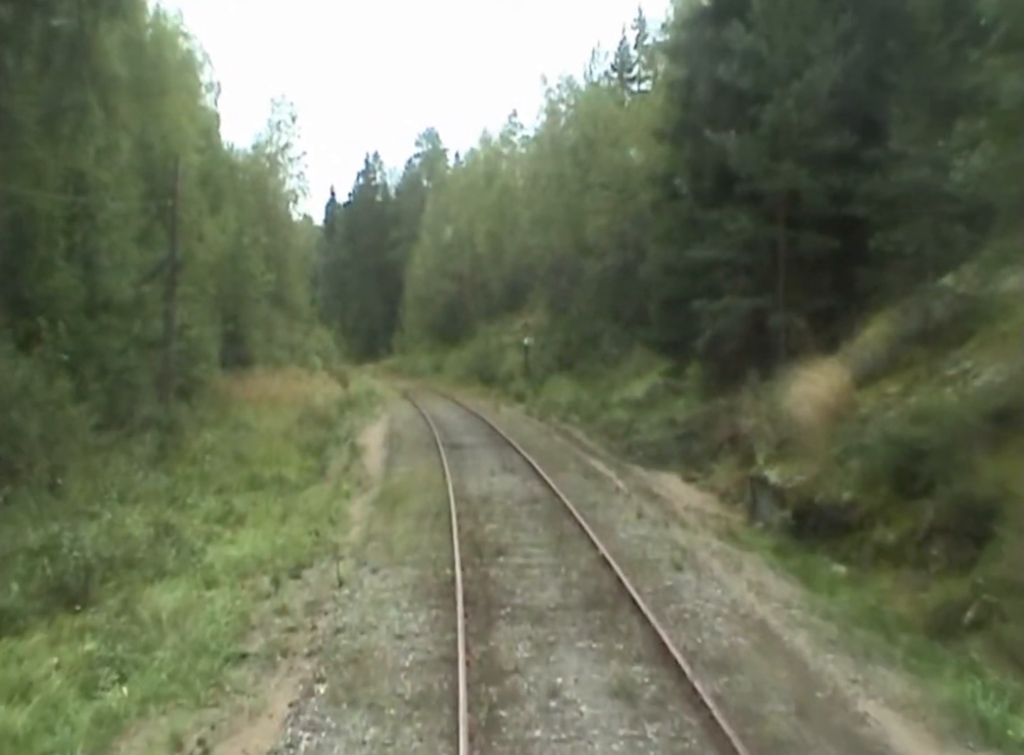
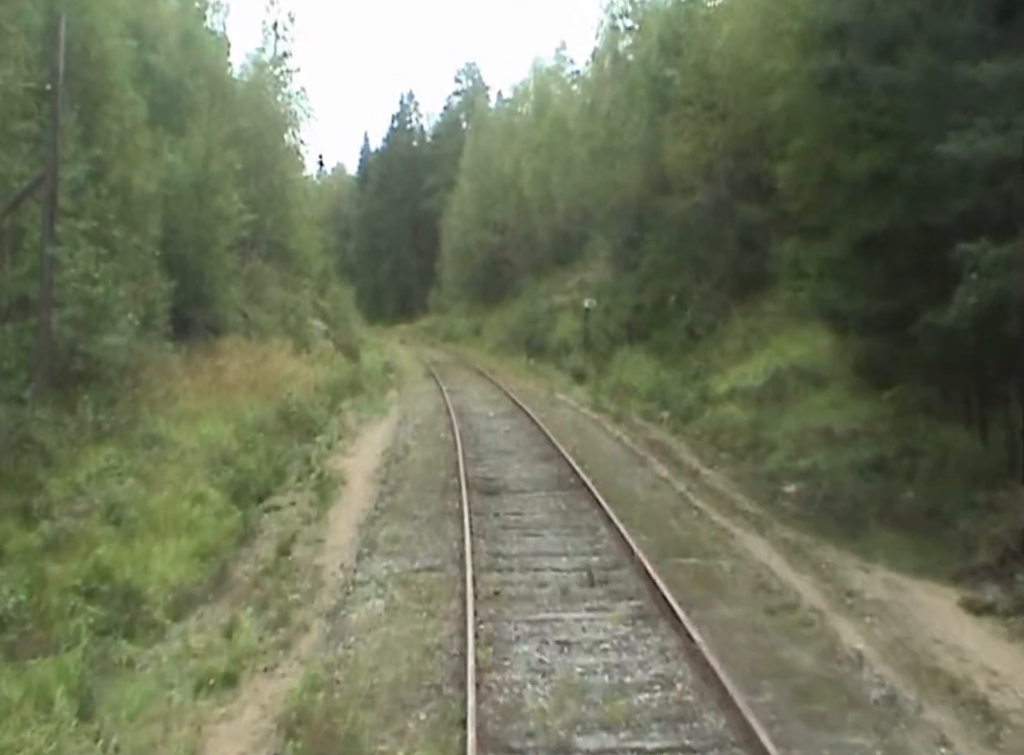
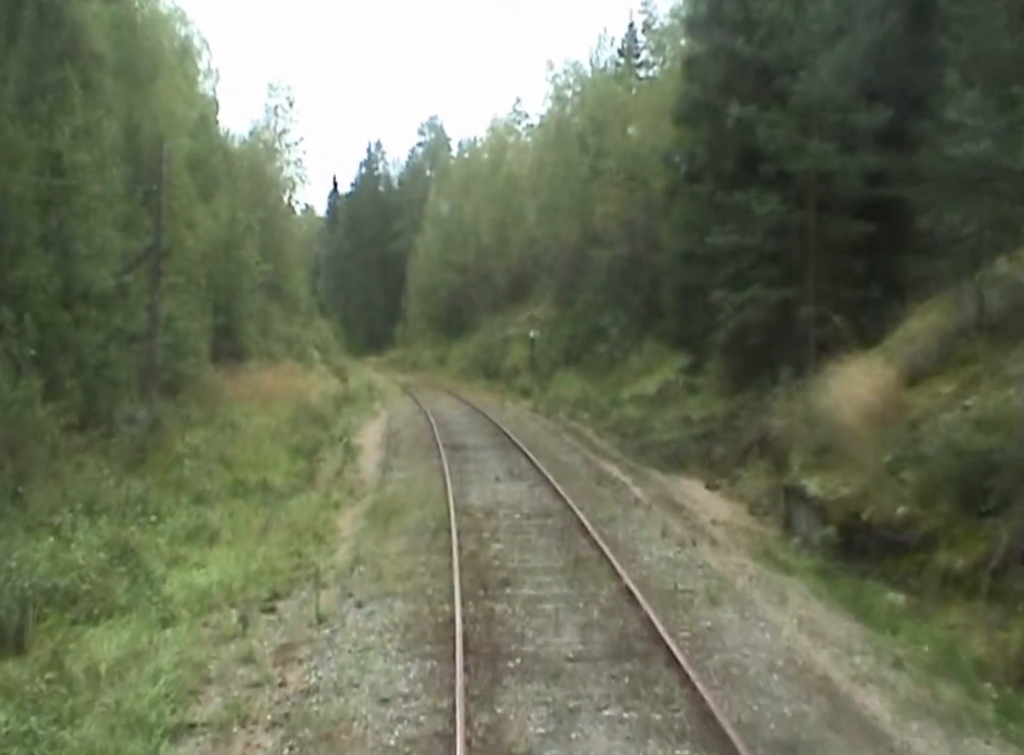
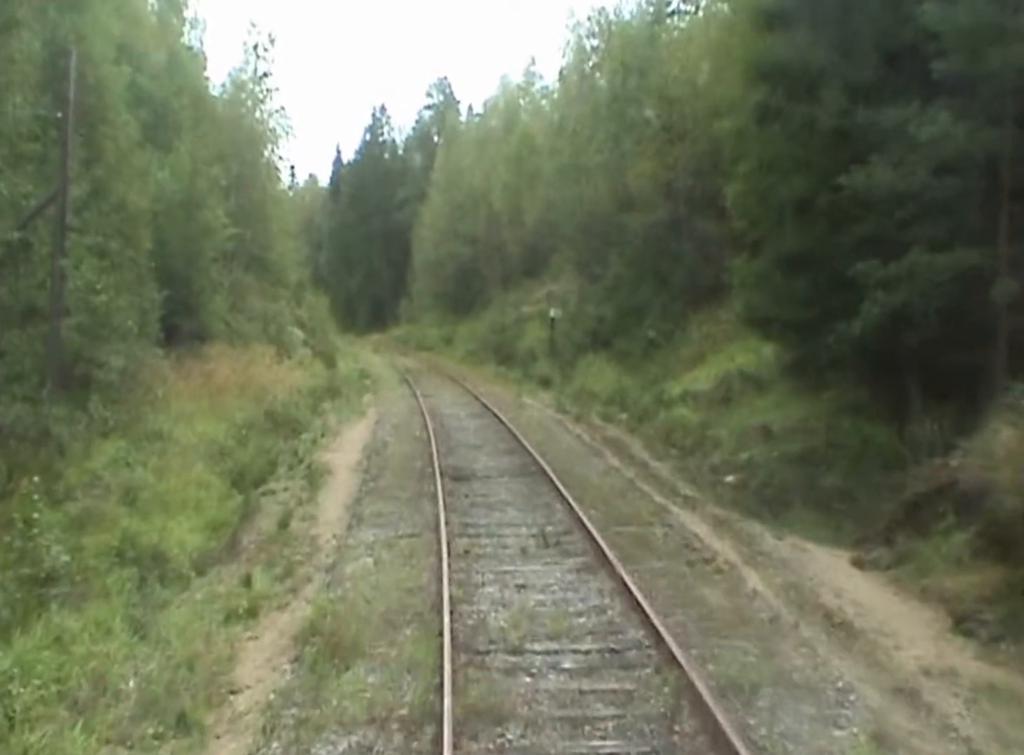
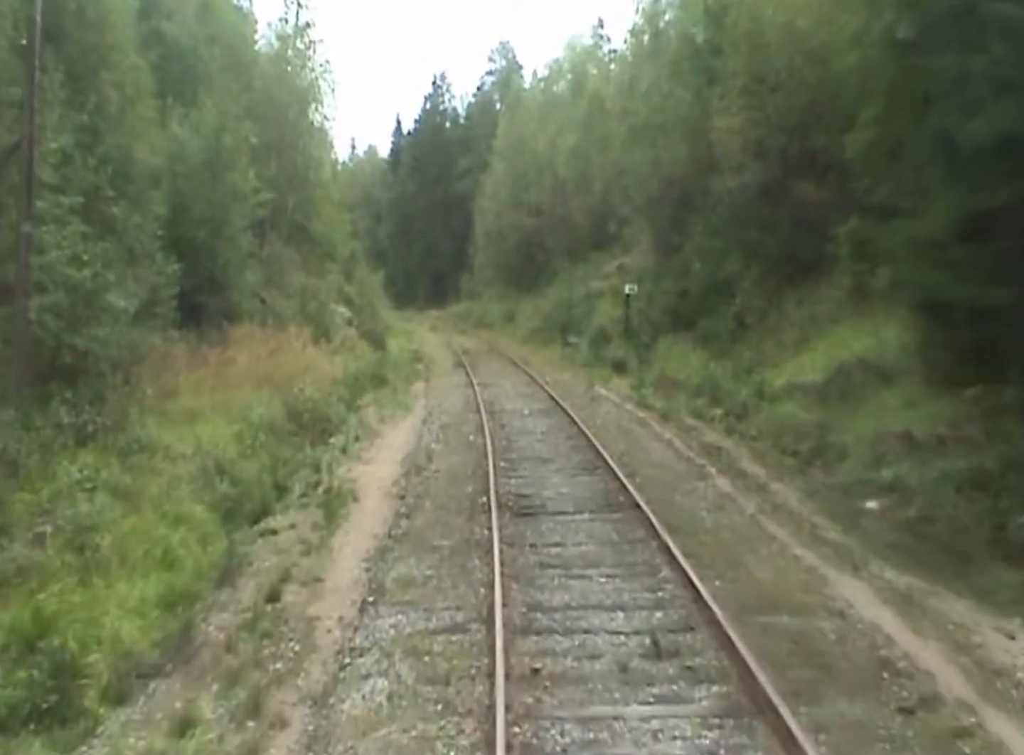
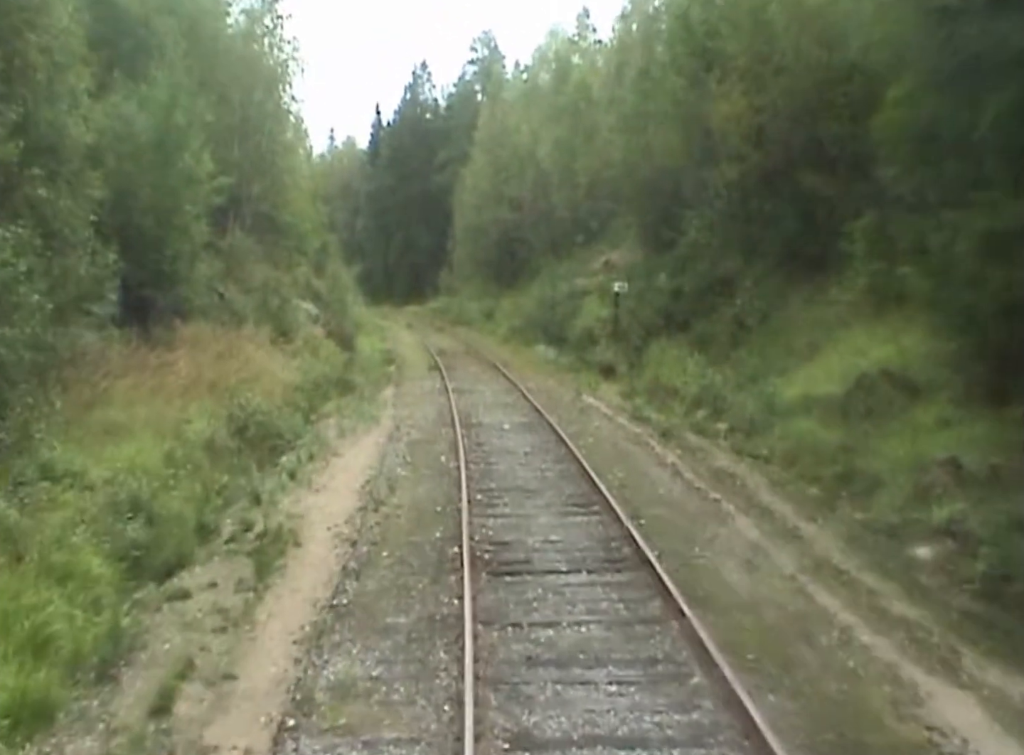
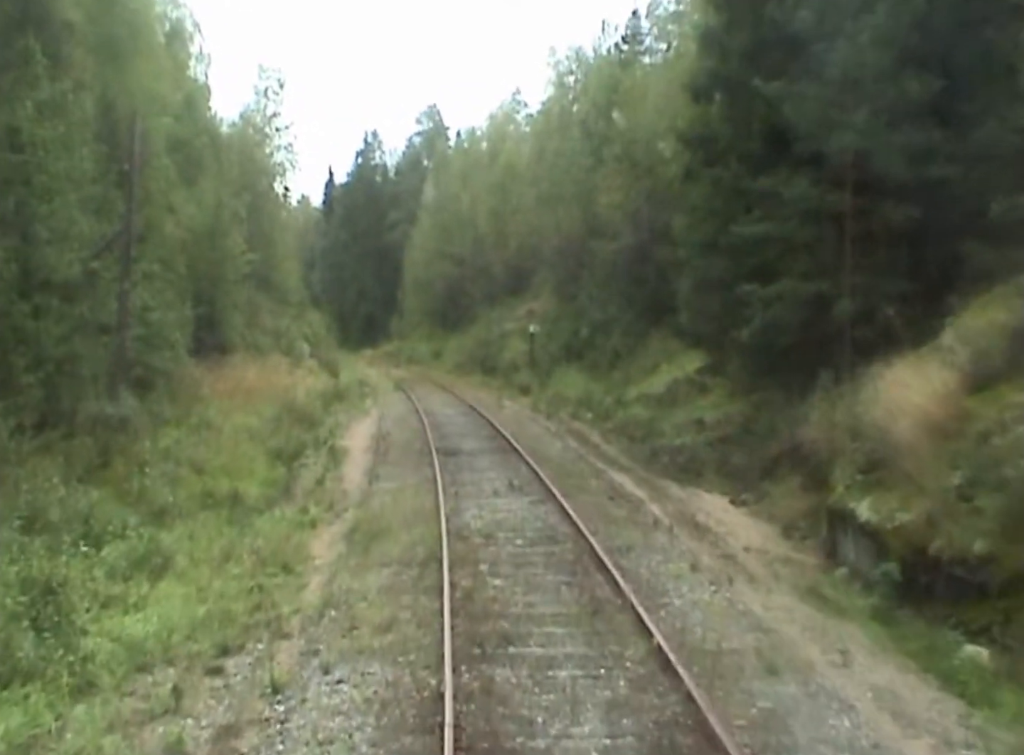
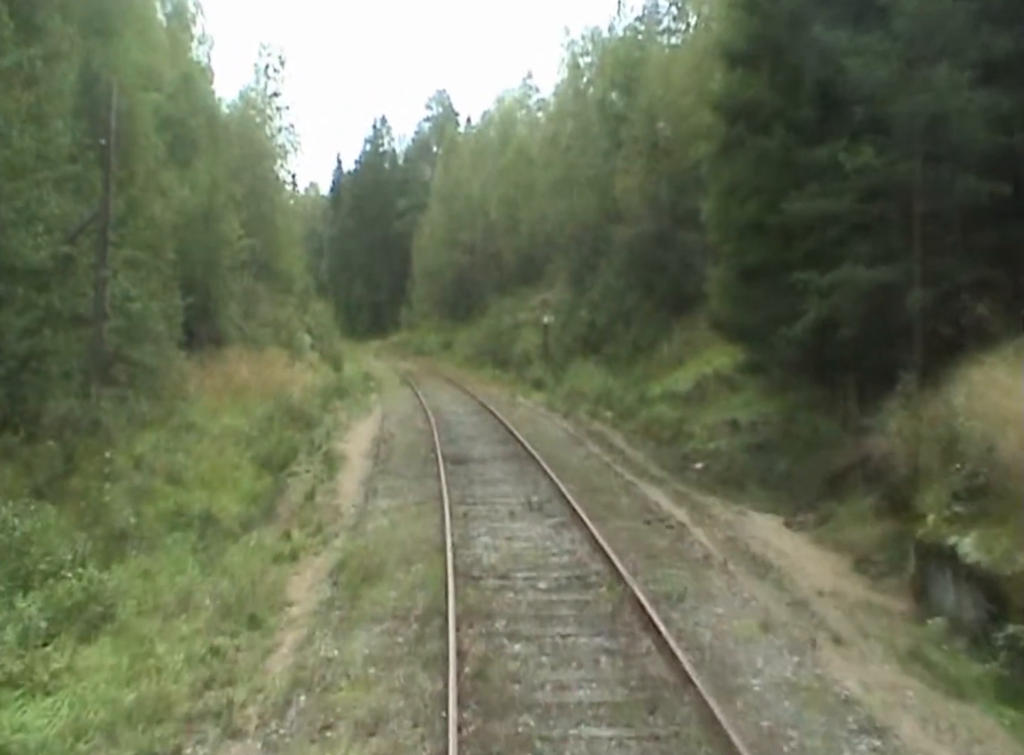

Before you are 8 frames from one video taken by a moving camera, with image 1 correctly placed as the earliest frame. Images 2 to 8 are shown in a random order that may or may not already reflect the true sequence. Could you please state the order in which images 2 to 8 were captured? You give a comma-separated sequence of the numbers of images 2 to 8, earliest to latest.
3, 7, 8, 4, 2, 5, 6
